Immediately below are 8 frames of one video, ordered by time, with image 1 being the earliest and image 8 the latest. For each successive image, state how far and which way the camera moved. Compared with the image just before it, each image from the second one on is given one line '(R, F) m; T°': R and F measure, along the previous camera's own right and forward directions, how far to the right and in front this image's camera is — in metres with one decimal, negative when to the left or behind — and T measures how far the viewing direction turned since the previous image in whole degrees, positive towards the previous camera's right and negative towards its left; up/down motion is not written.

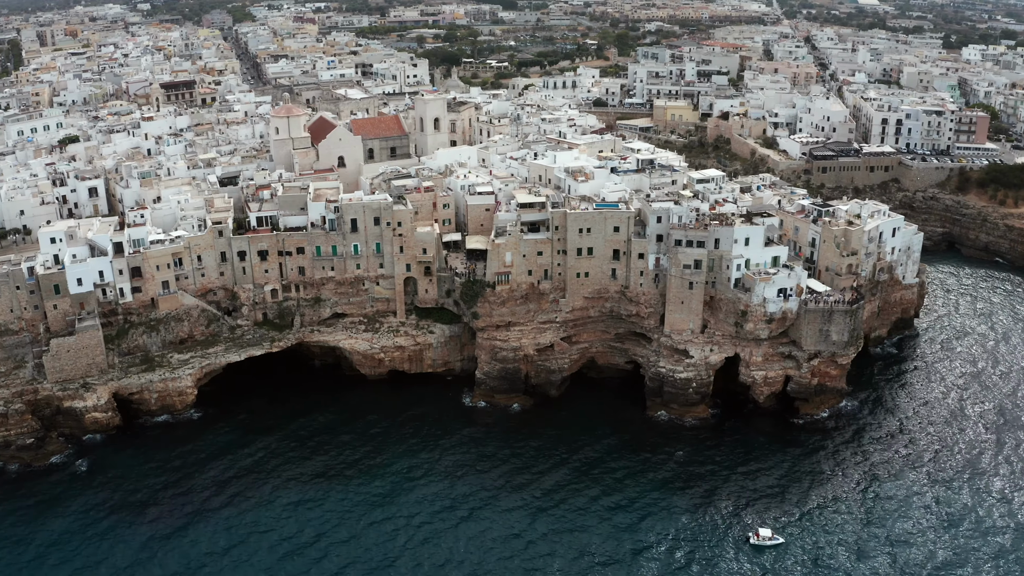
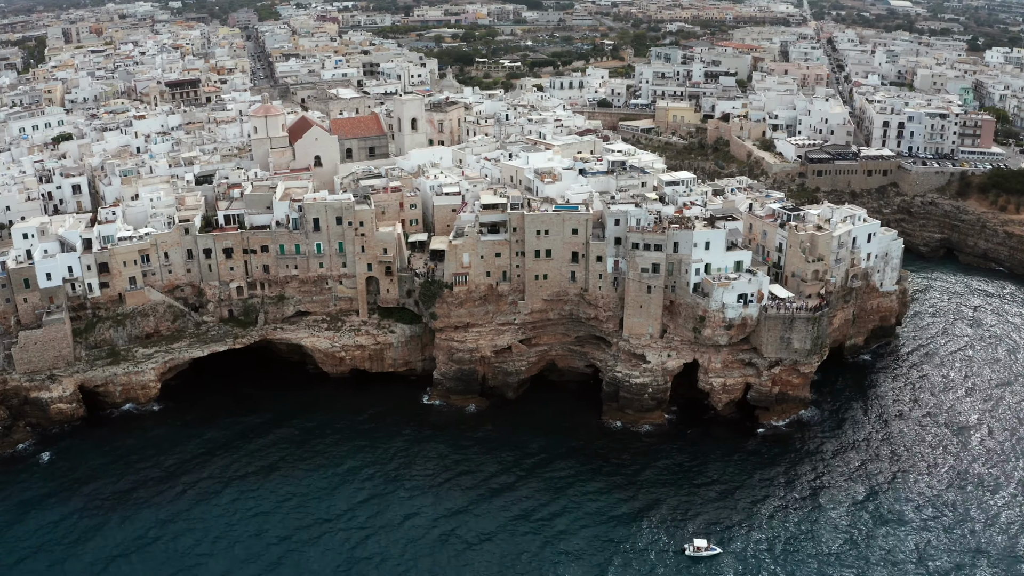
(+5.2, +0.3) m; -3°
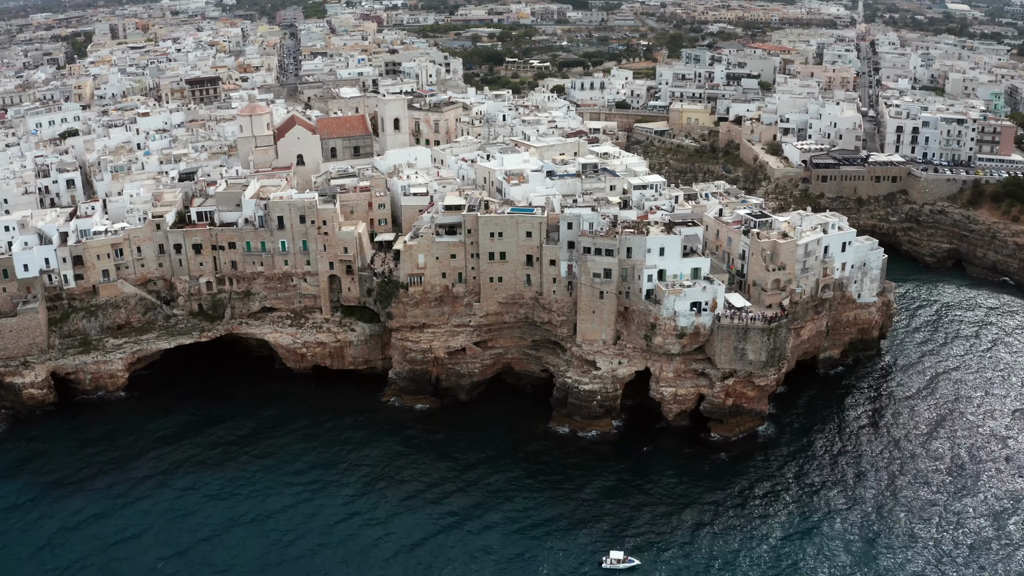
(+6.9, +0.5) m; -4°
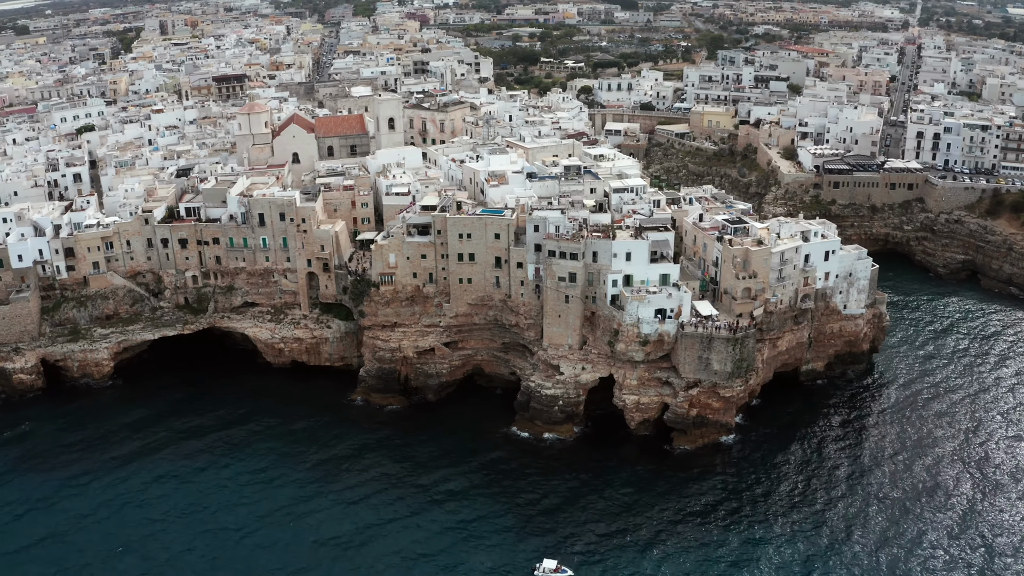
(+5.9, +0.4) m; -4°
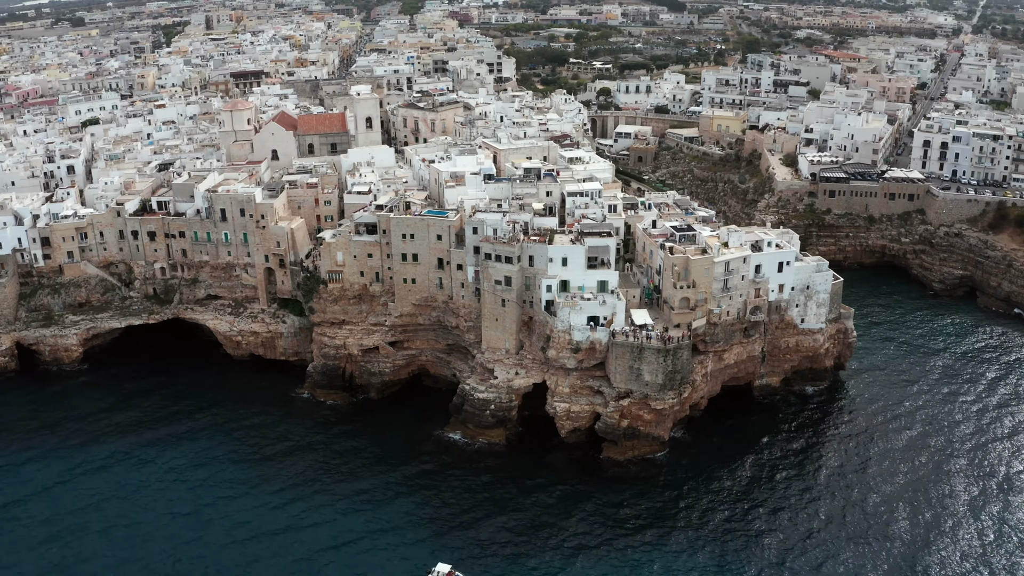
(+7.7, +0.5) m; -4°
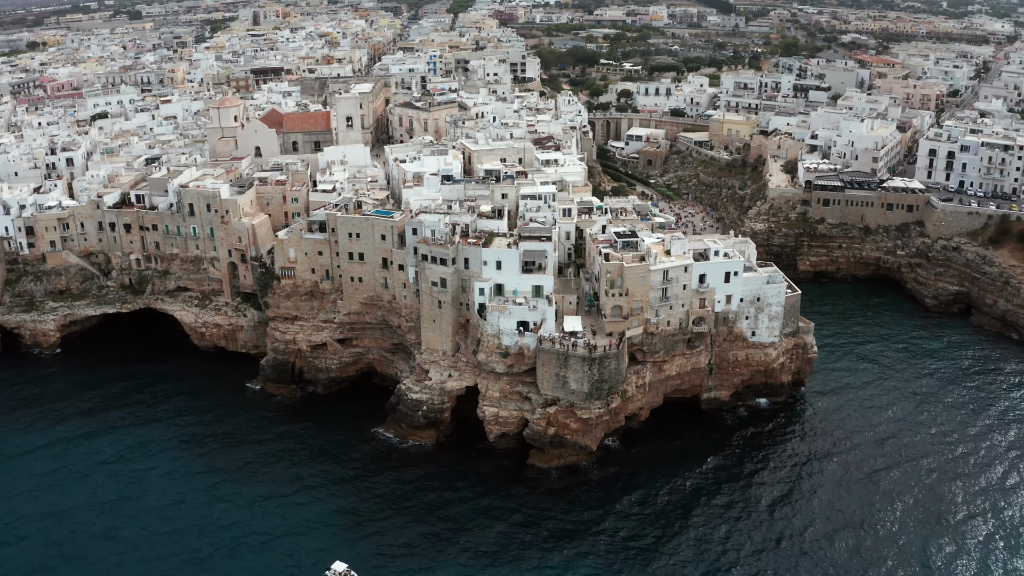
(+7.8, +0.5) m; -5°
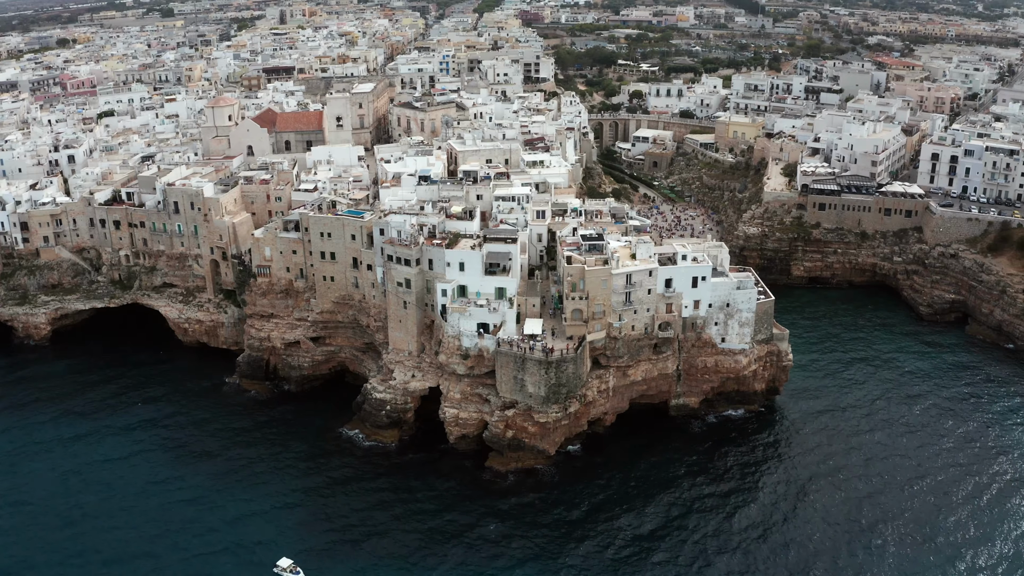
(+4.4, +0.2) m; -3°
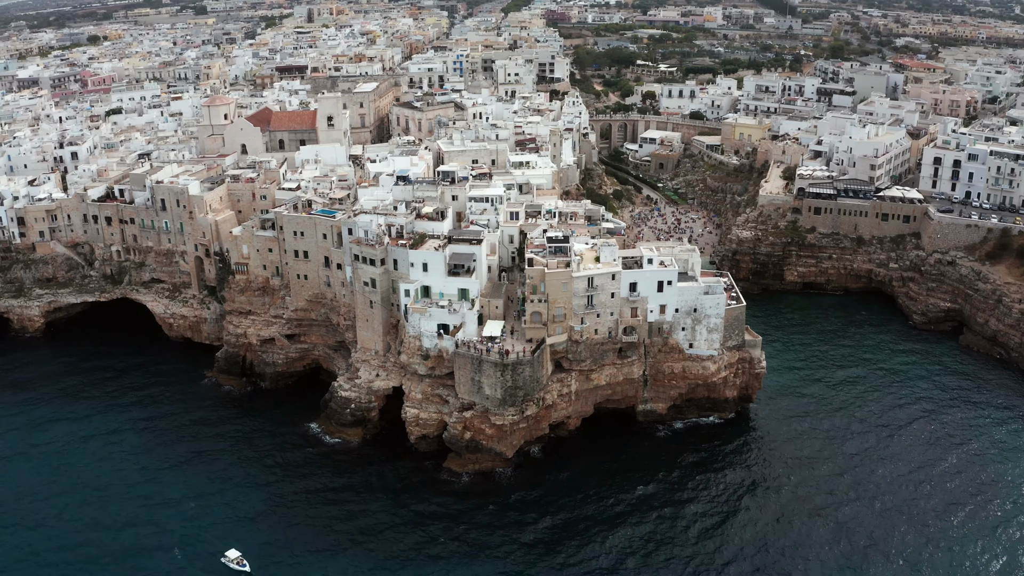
(+4.5, +0.2) m; -3°
